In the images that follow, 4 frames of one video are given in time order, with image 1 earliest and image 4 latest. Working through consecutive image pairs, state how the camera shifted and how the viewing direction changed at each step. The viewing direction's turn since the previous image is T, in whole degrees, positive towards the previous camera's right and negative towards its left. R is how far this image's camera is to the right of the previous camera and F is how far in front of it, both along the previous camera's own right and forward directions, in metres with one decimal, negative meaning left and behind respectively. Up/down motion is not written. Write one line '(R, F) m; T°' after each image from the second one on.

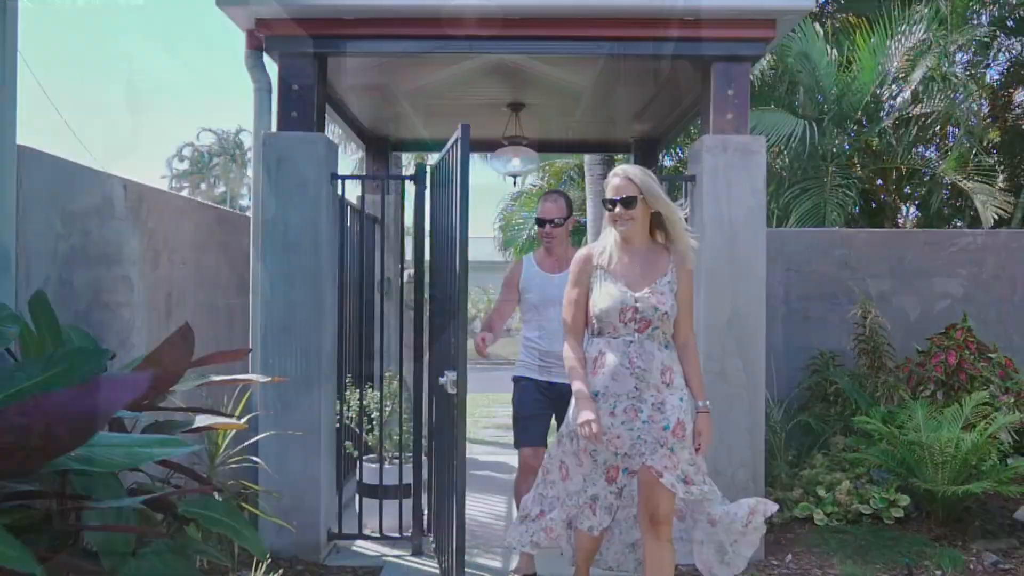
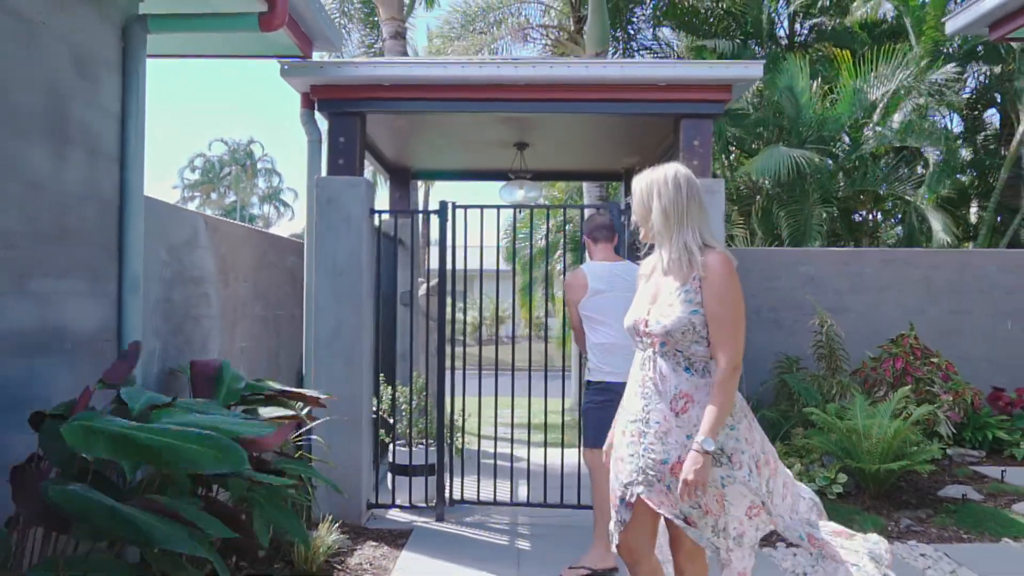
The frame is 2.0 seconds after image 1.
(0.0, -0.9) m; 0°
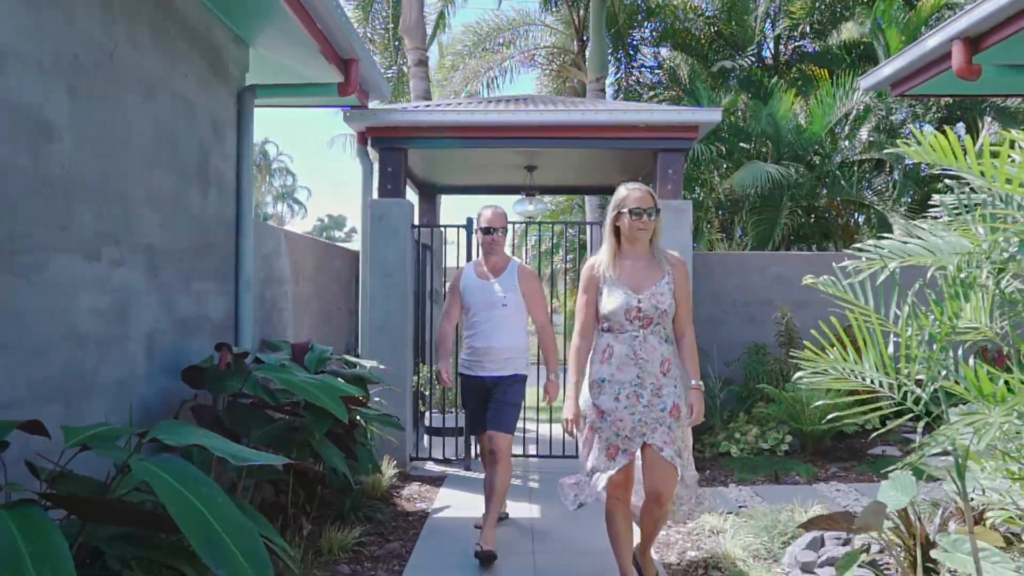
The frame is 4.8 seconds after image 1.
(0.0, -1.3) m; -1°
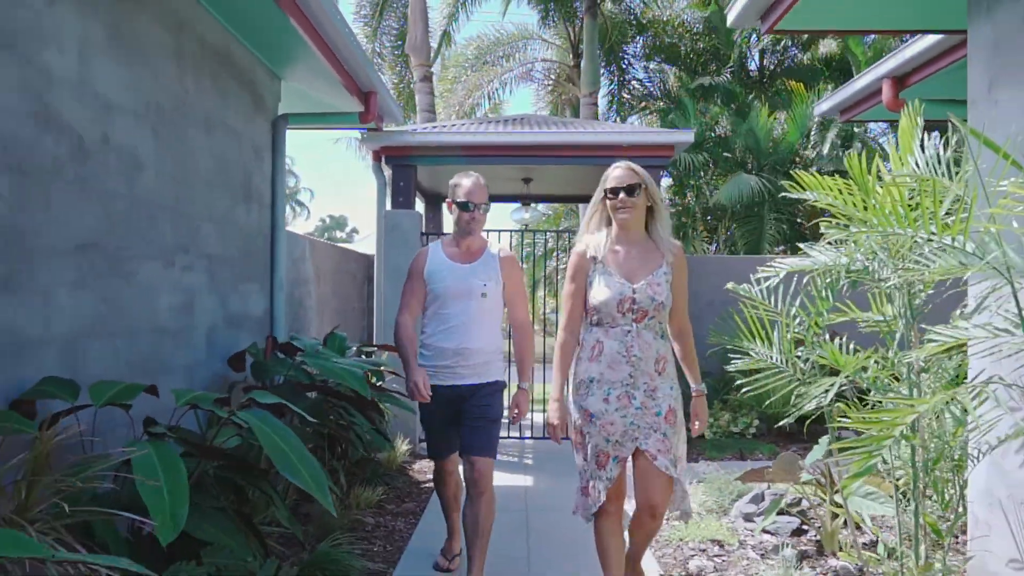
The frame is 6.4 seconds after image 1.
(0.0, -0.8) m; 0°
